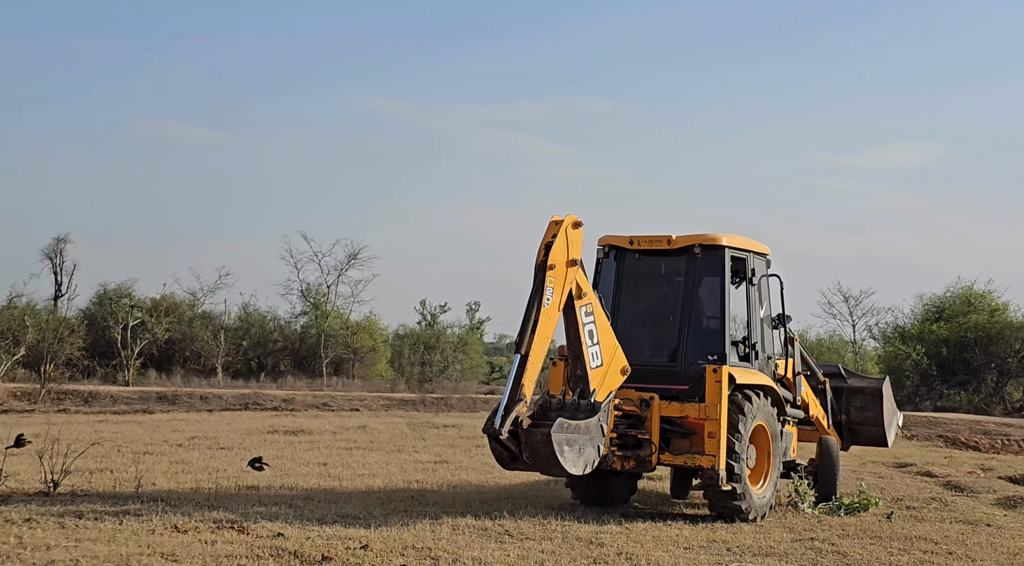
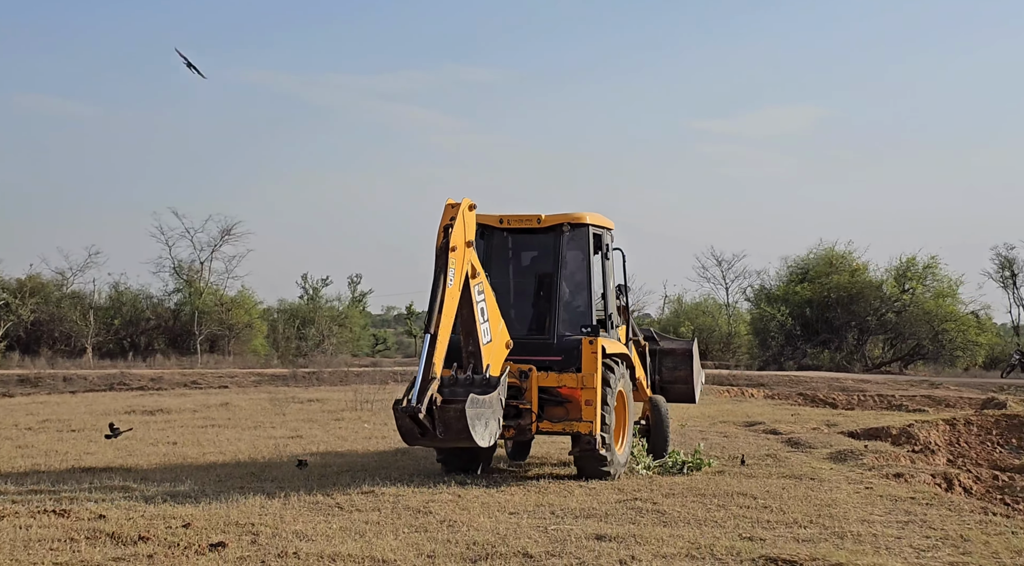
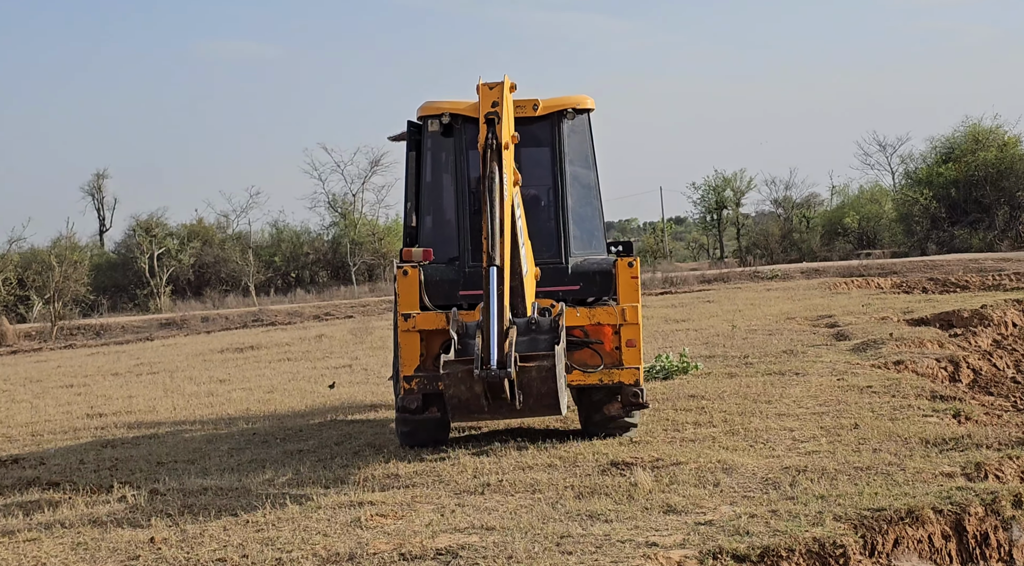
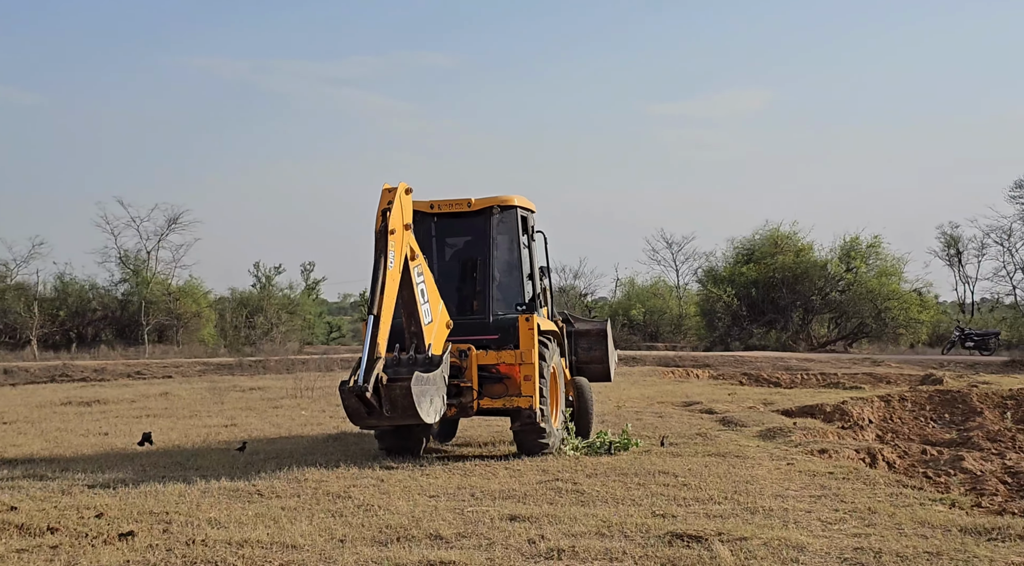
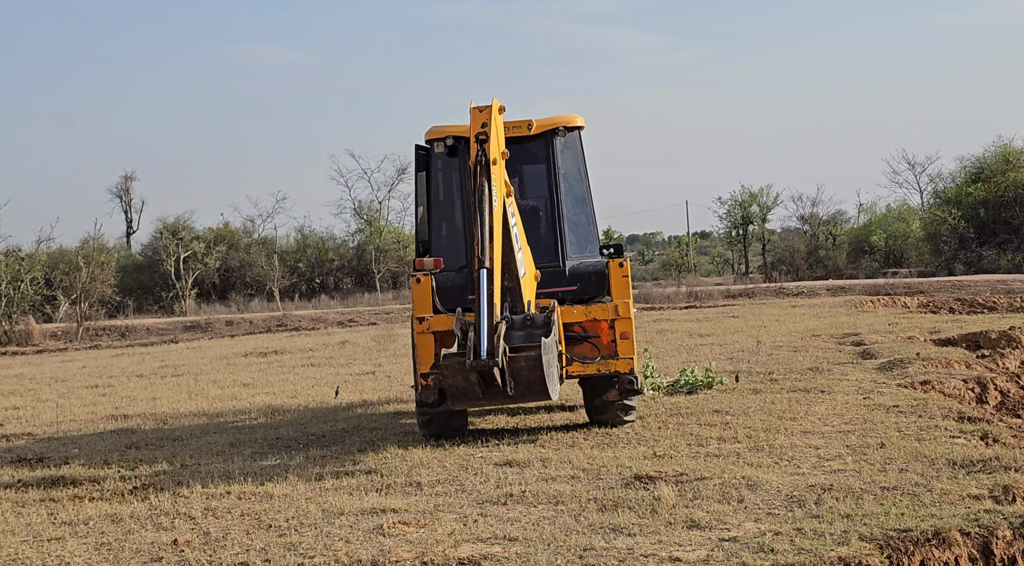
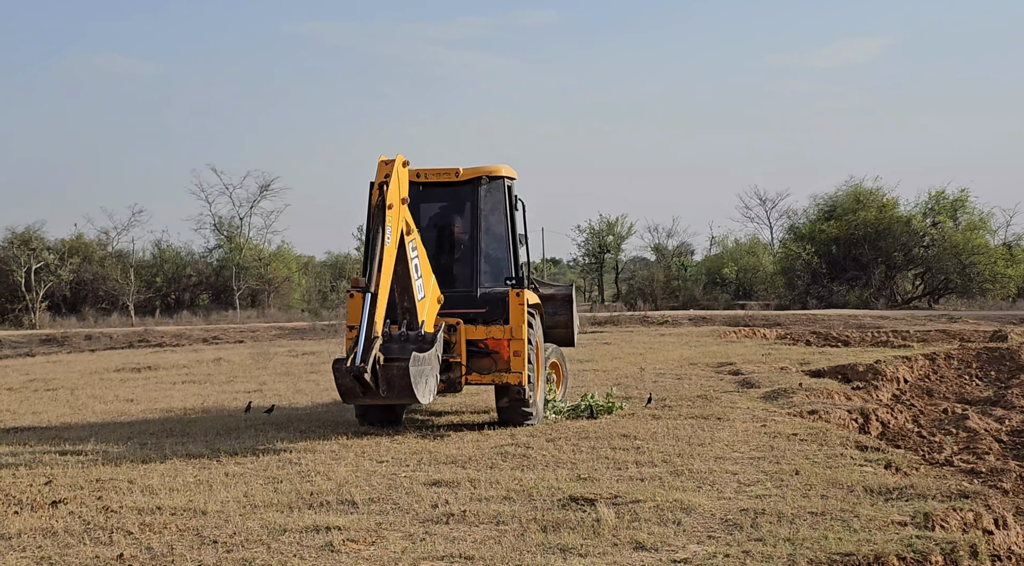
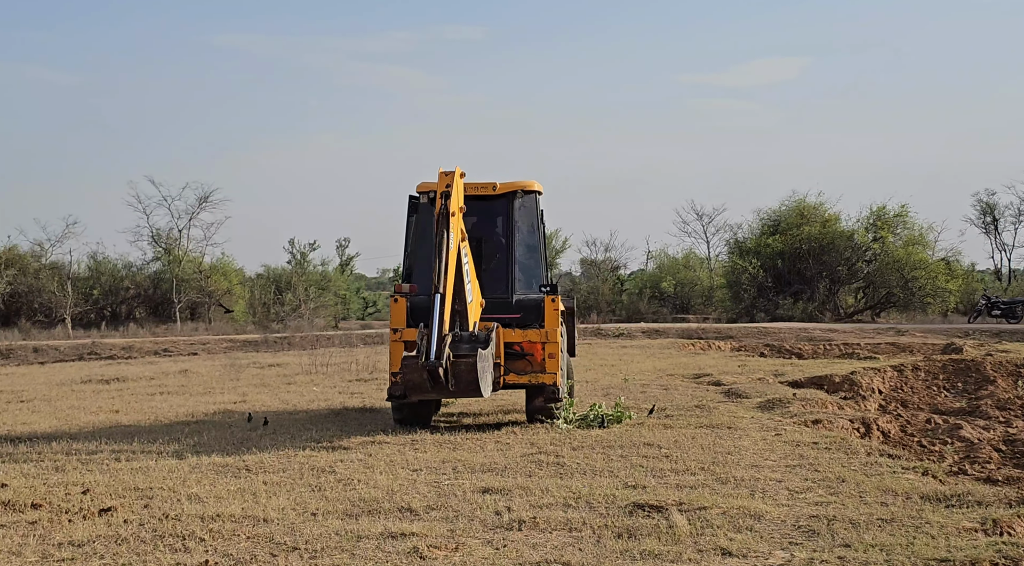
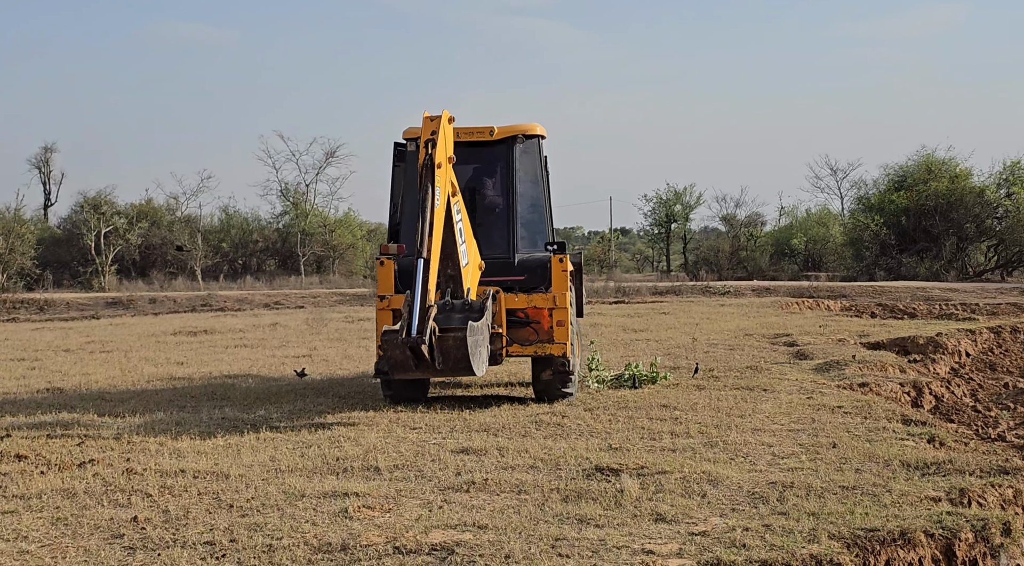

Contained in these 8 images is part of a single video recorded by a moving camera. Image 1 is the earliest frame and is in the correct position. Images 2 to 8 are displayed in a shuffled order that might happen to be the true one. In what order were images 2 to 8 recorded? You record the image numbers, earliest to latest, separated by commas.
2, 4, 7, 6, 8, 5, 3
